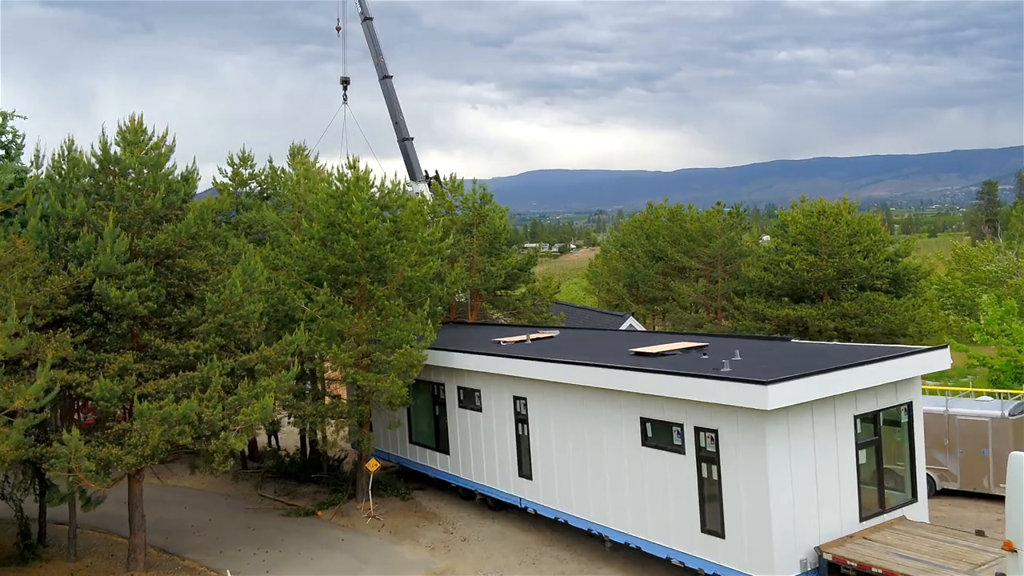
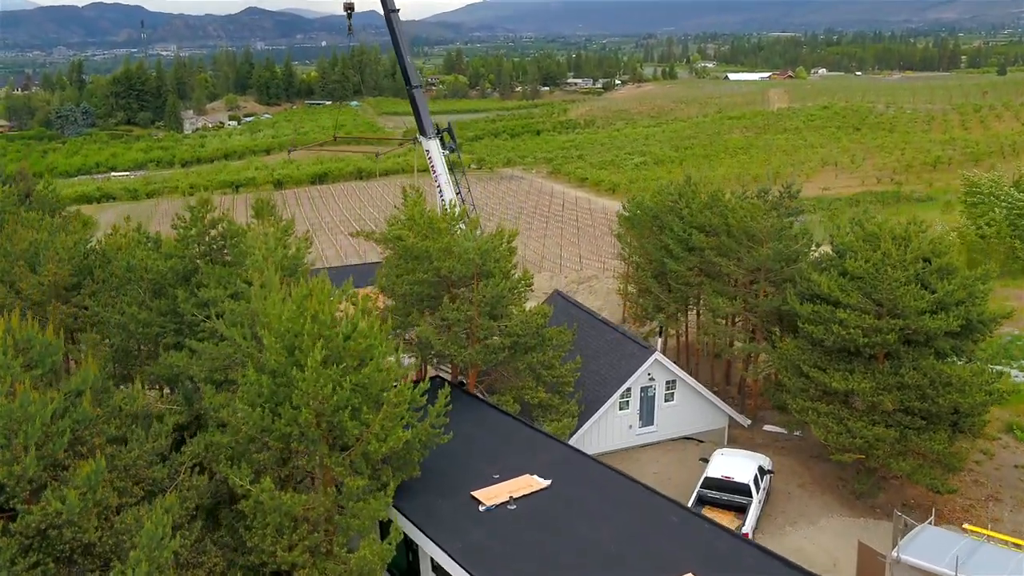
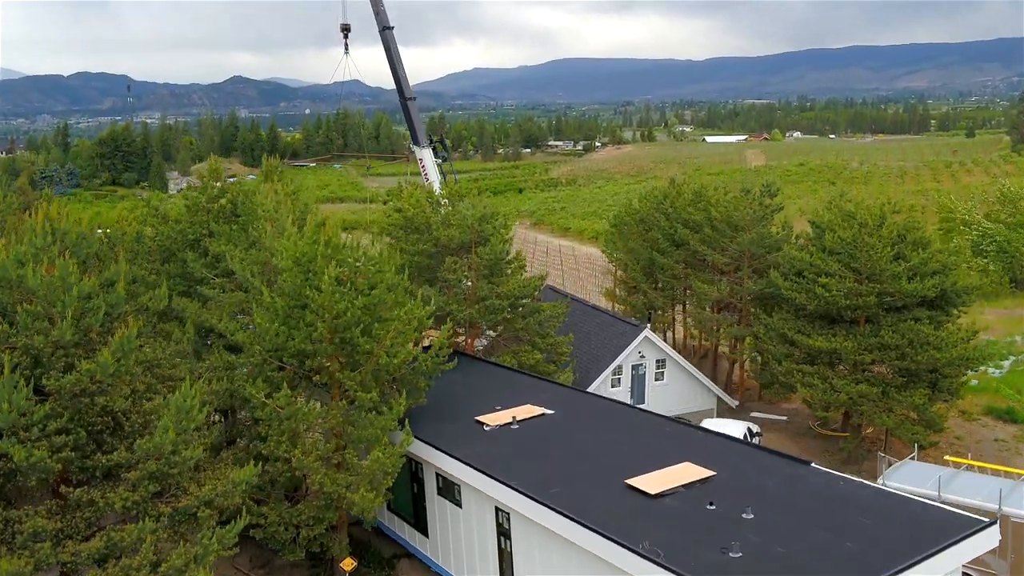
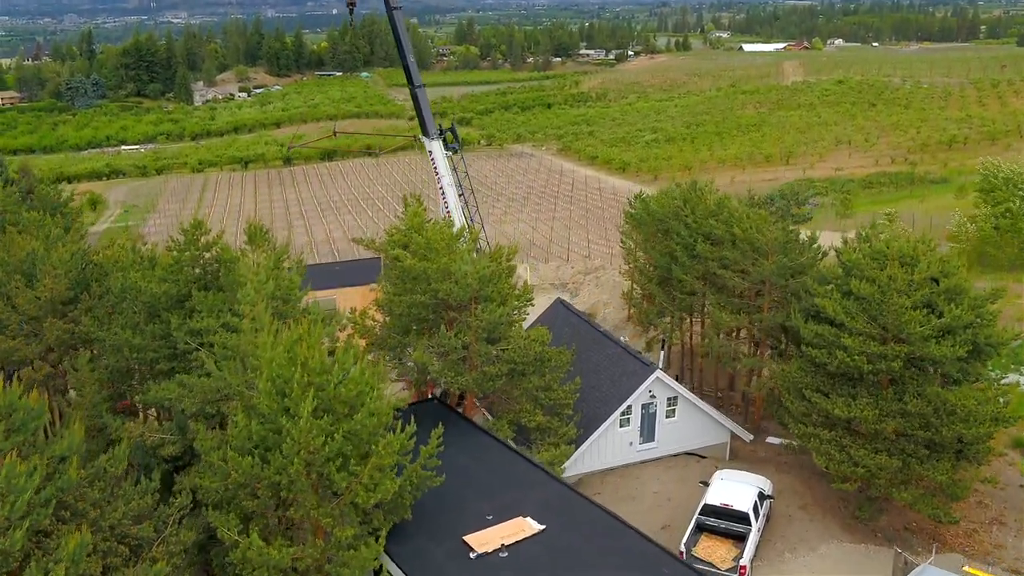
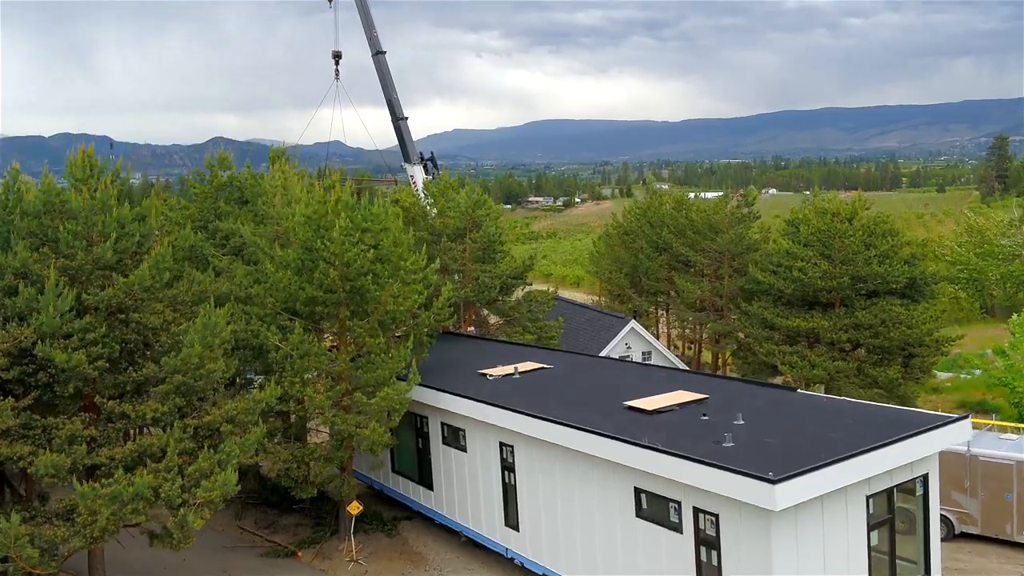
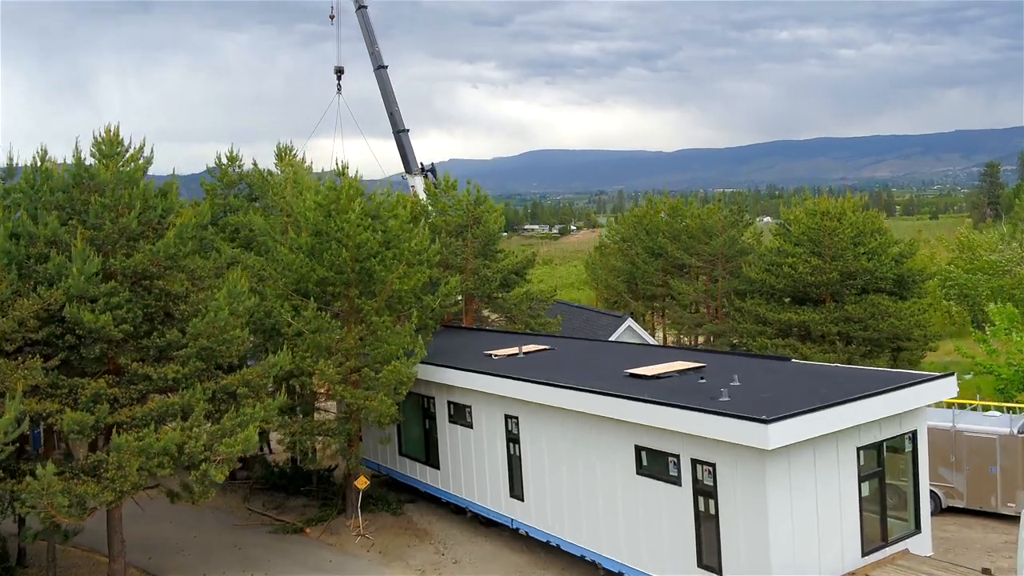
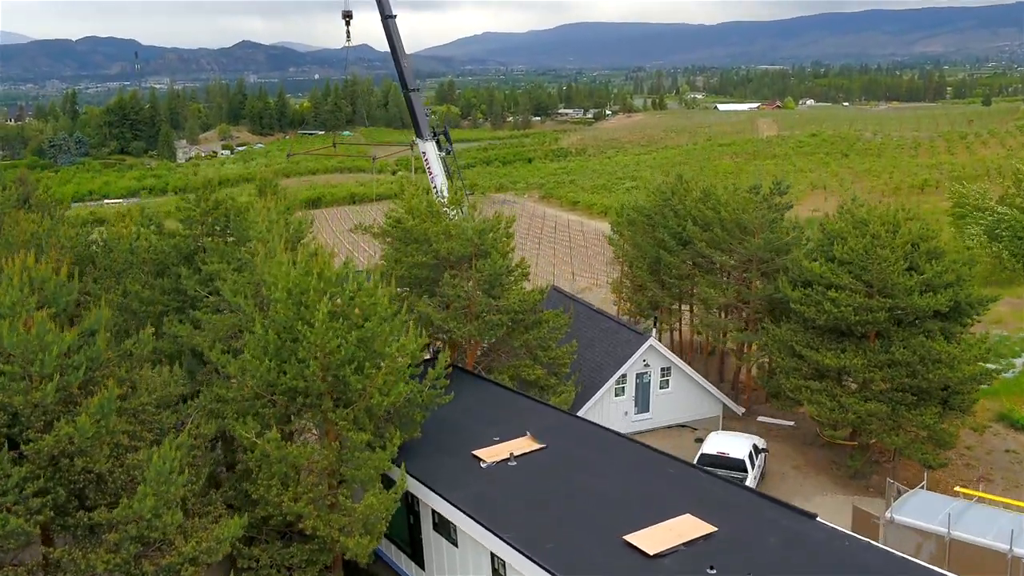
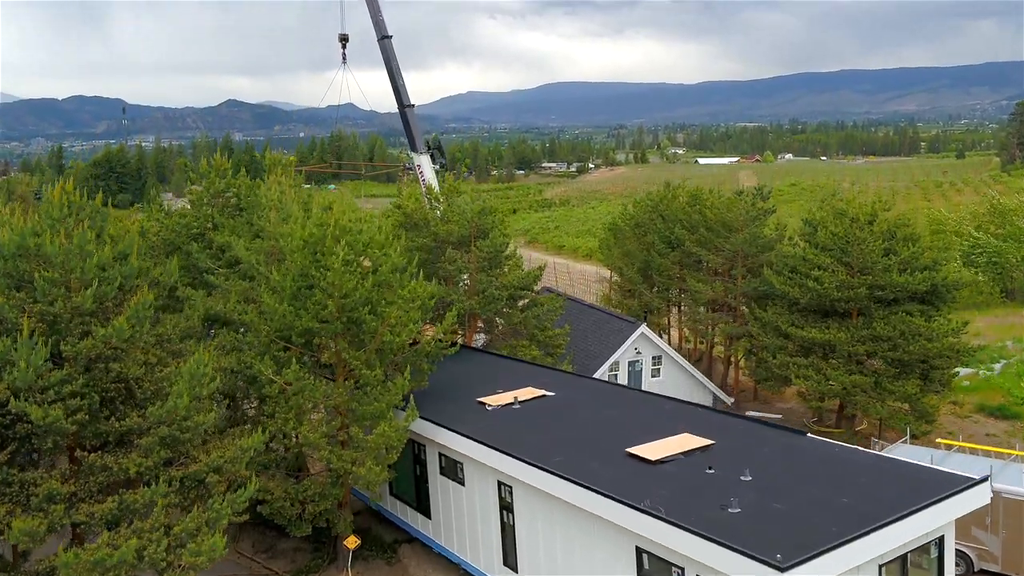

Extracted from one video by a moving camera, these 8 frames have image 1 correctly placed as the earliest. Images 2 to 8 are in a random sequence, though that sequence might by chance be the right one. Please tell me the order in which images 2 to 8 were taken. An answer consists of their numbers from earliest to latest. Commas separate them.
6, 5, 8, 3, 7, 2, 4
